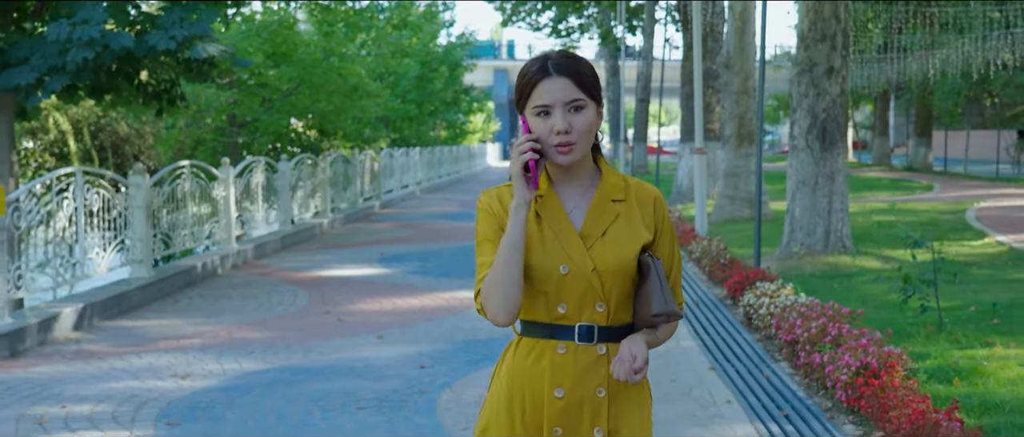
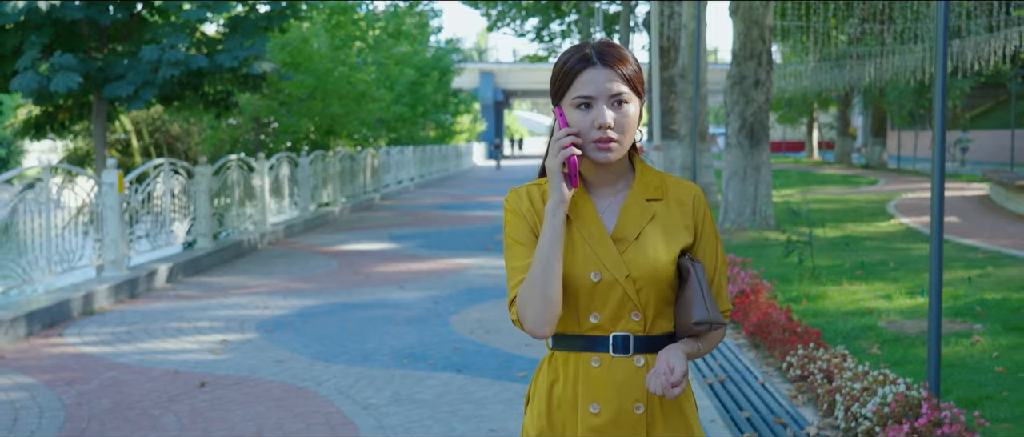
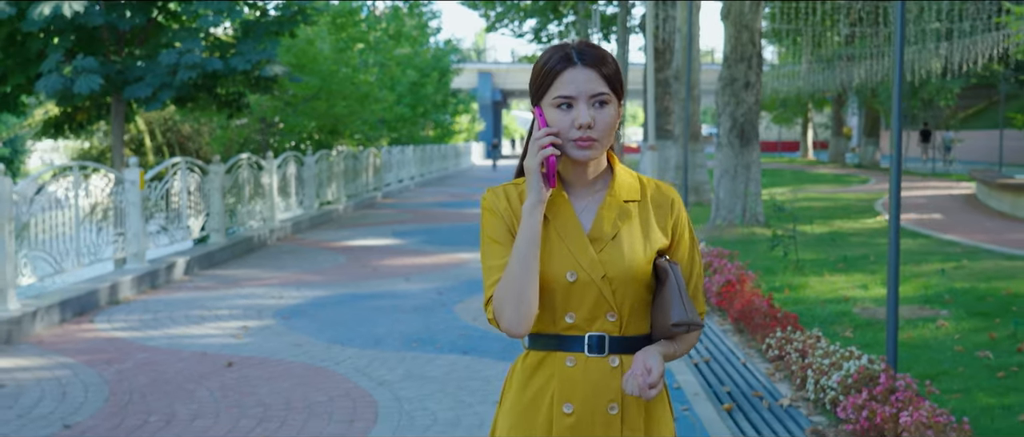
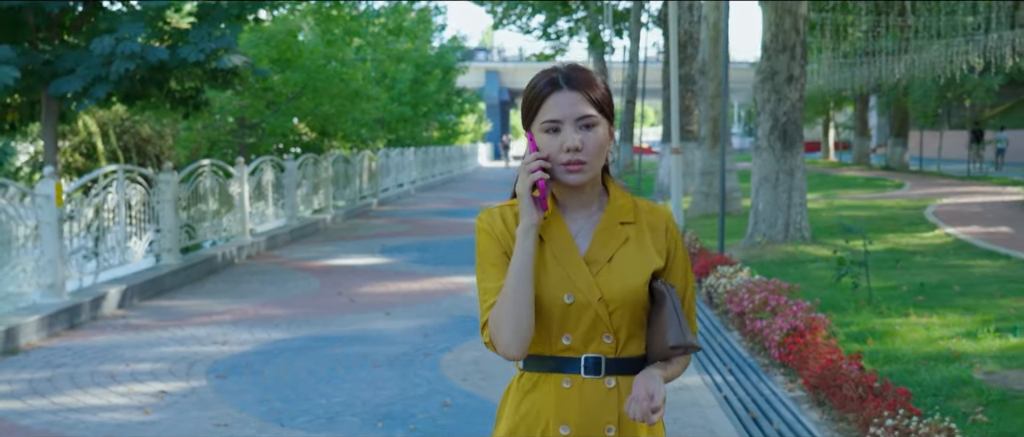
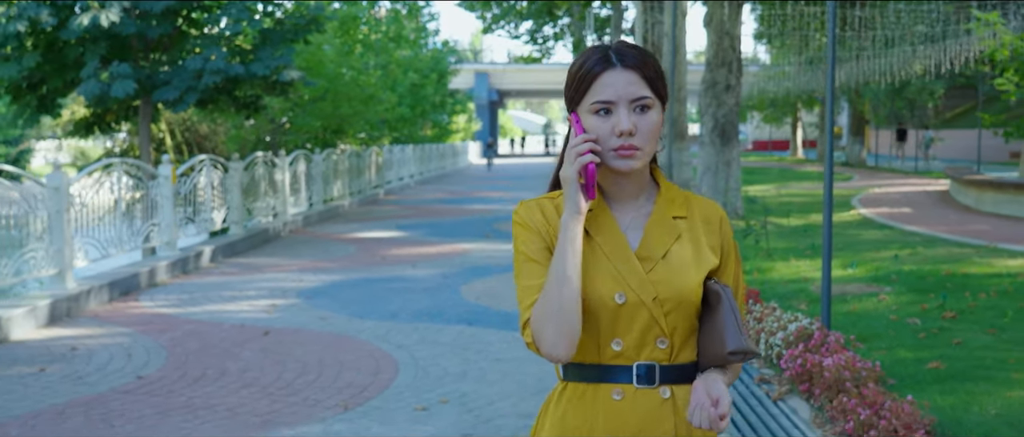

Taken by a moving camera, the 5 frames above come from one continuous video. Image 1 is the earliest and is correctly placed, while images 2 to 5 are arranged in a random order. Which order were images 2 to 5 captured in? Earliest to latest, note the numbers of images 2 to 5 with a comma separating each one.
4, 2, 3, 5
